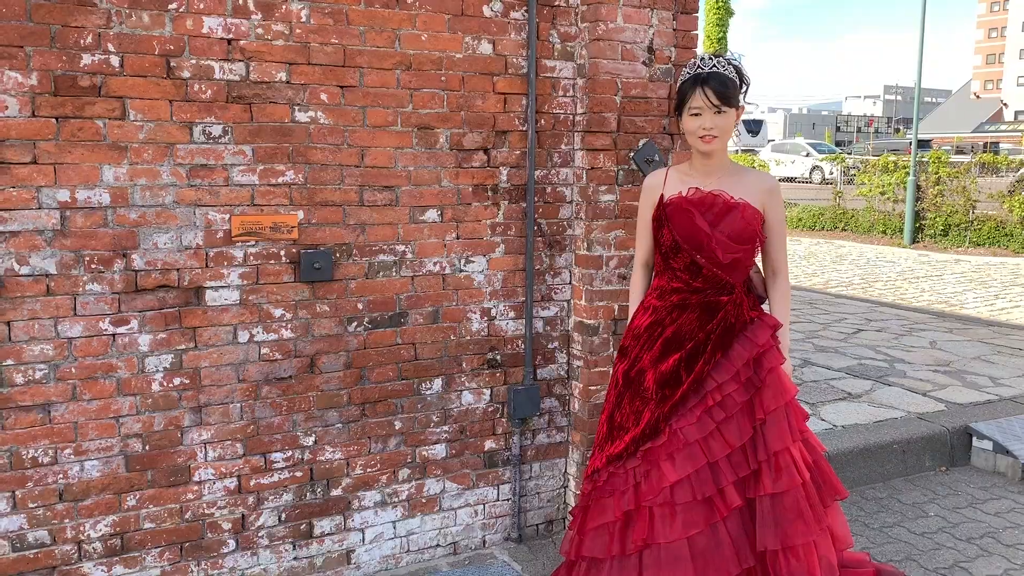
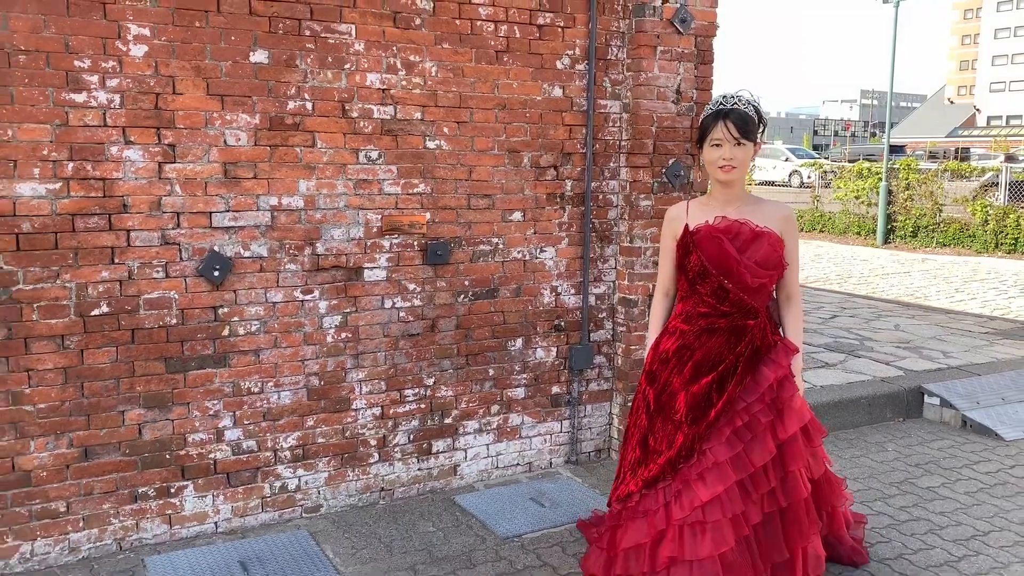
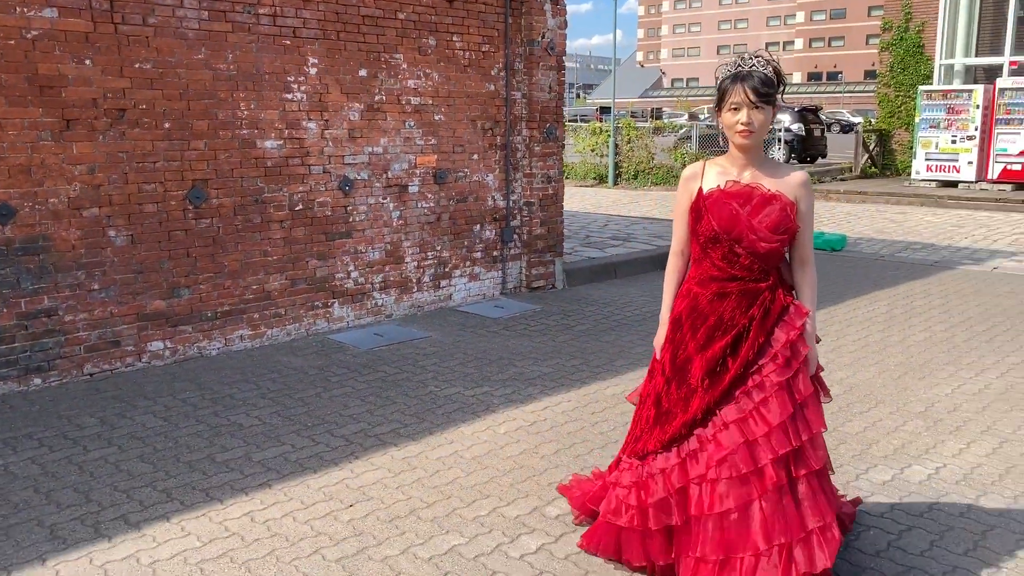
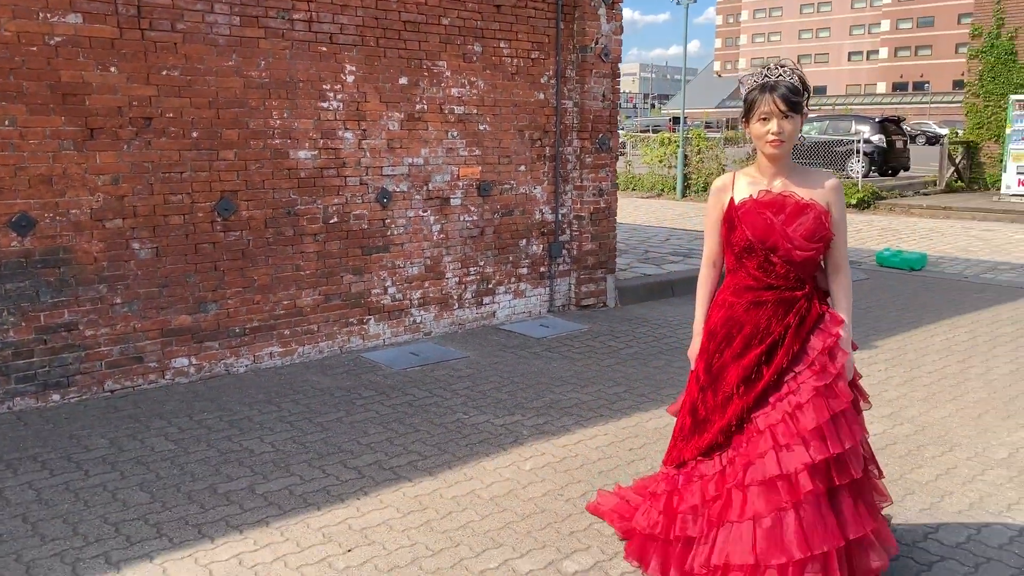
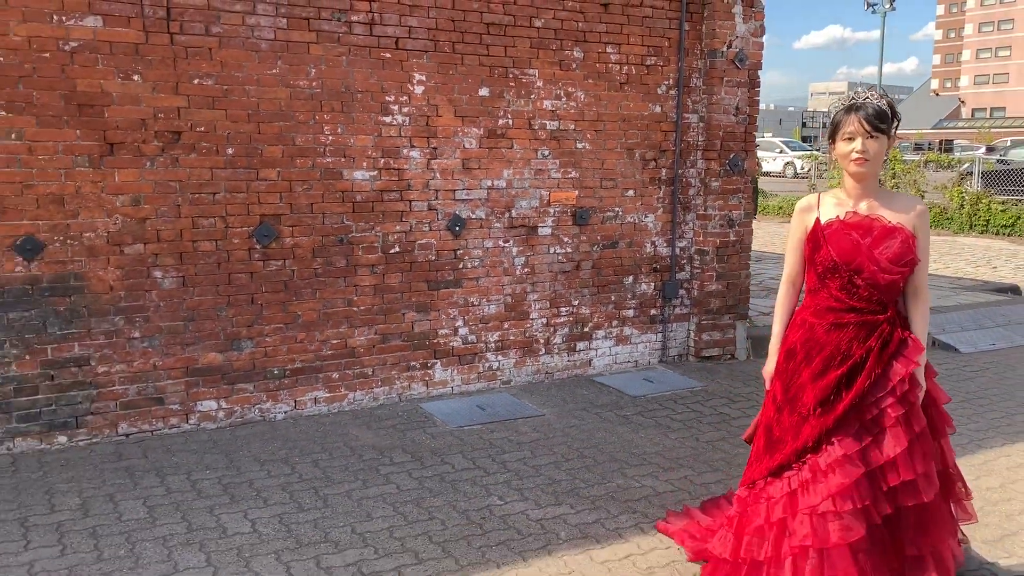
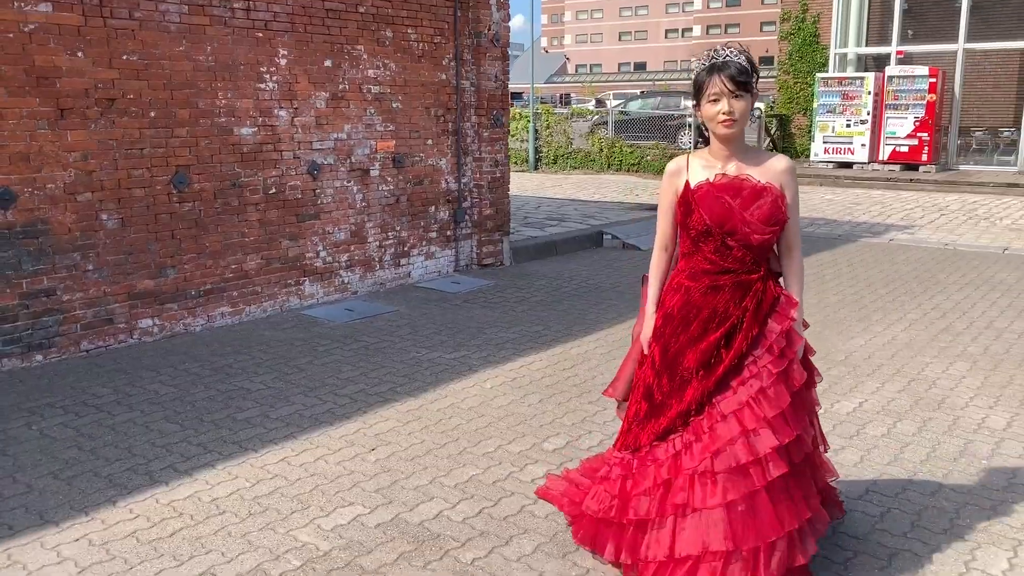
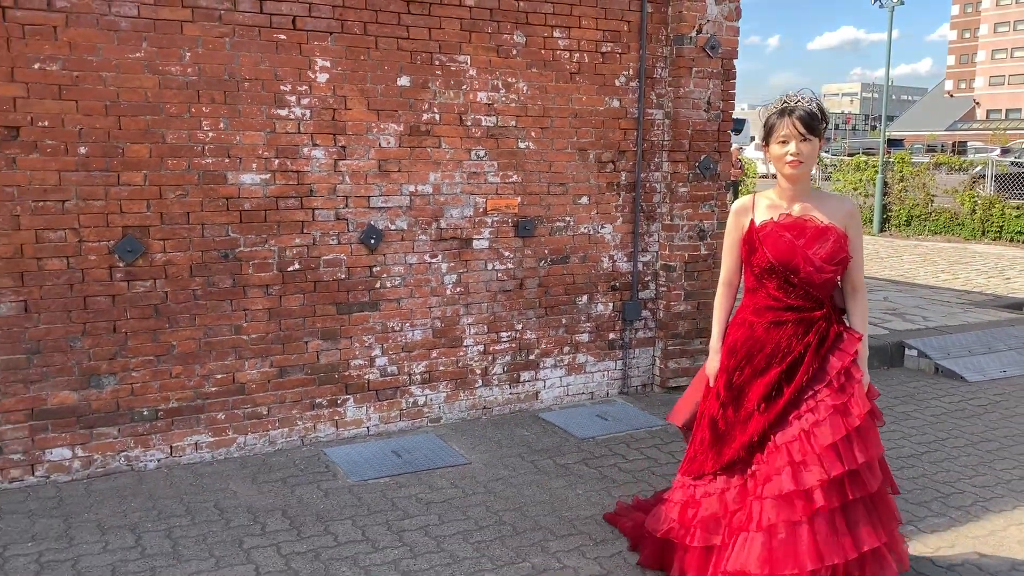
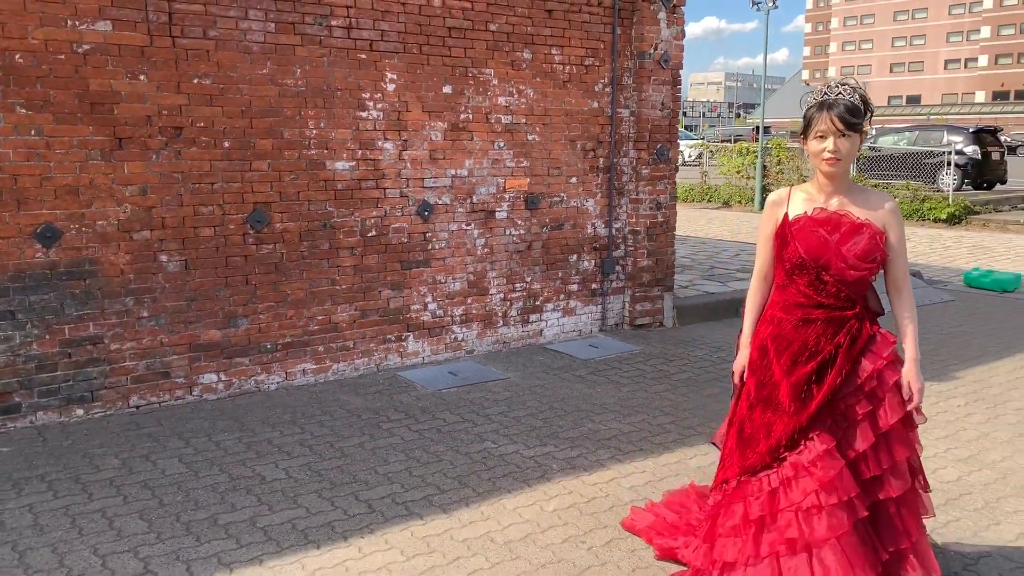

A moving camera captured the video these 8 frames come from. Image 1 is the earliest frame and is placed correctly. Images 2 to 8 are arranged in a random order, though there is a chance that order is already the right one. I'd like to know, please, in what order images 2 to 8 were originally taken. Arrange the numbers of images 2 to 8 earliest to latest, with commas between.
2, 7, 5, 8, 4, 3, 6
